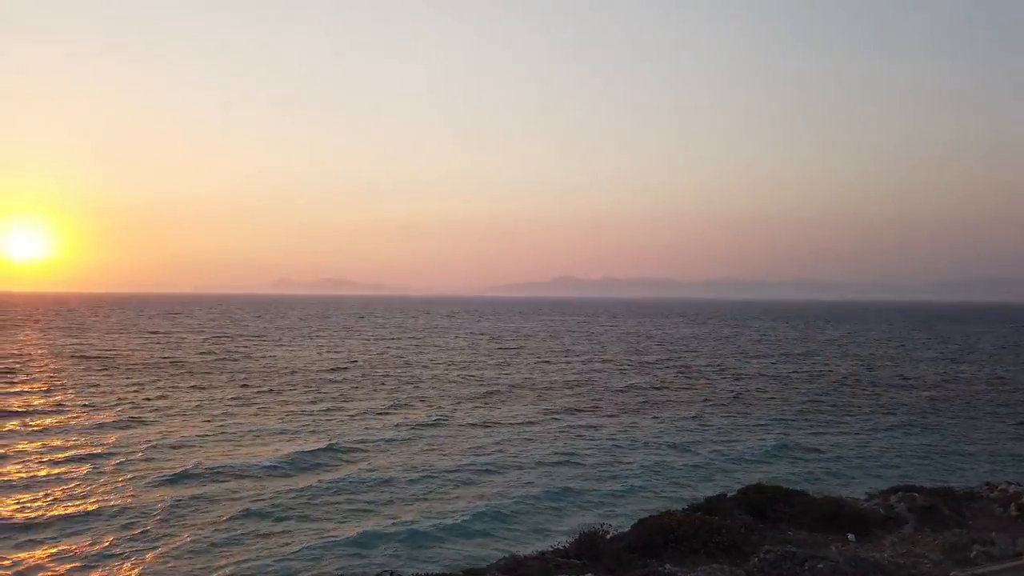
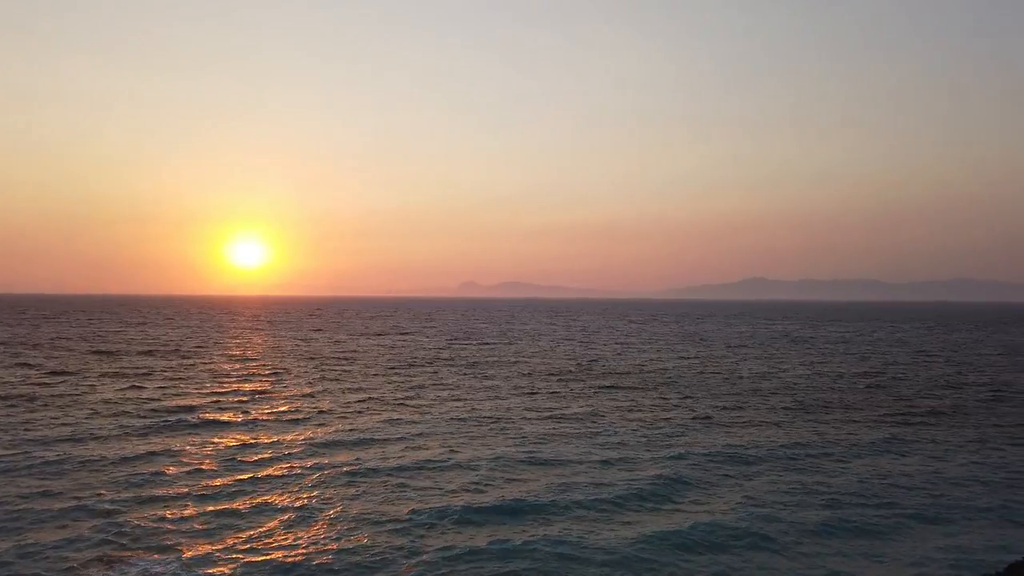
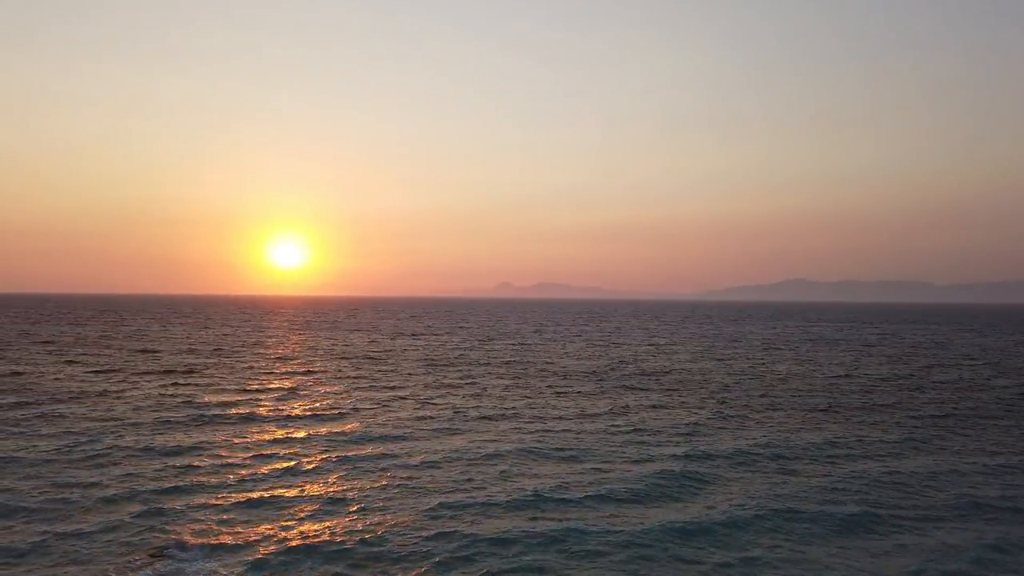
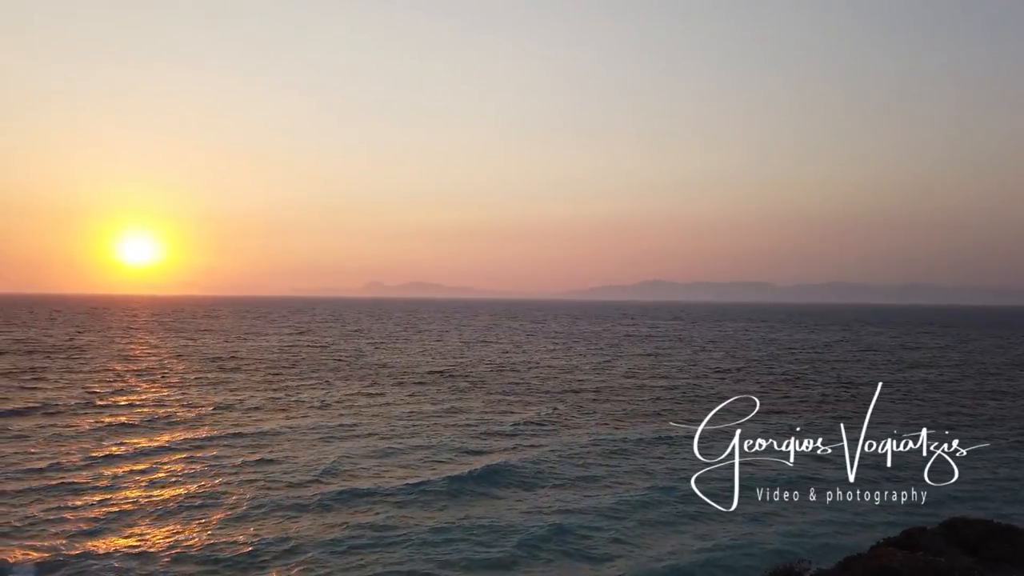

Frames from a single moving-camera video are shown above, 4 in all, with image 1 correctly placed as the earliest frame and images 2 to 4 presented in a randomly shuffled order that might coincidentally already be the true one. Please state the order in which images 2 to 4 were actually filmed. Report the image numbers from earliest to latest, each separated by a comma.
4, 3, 2
